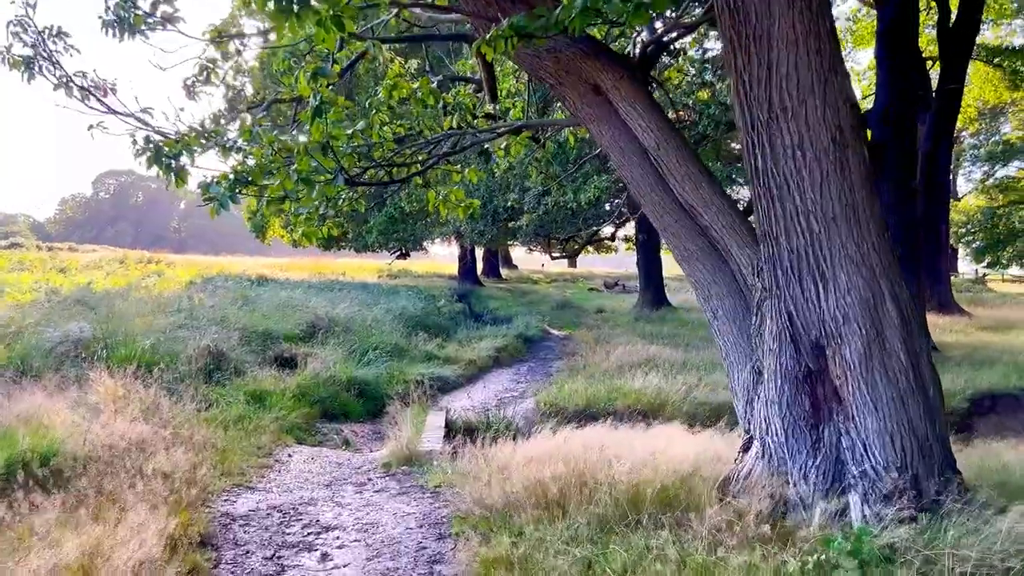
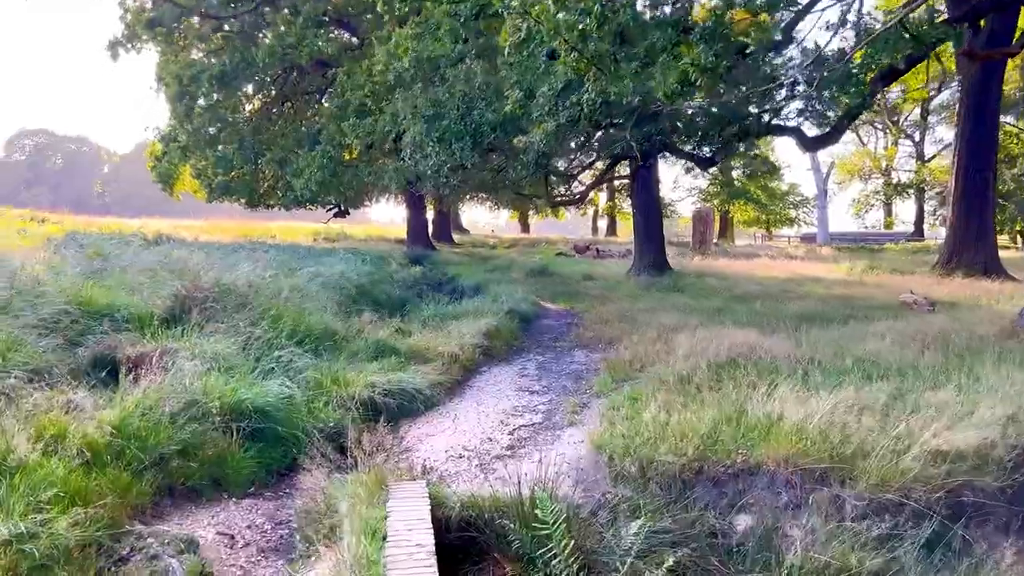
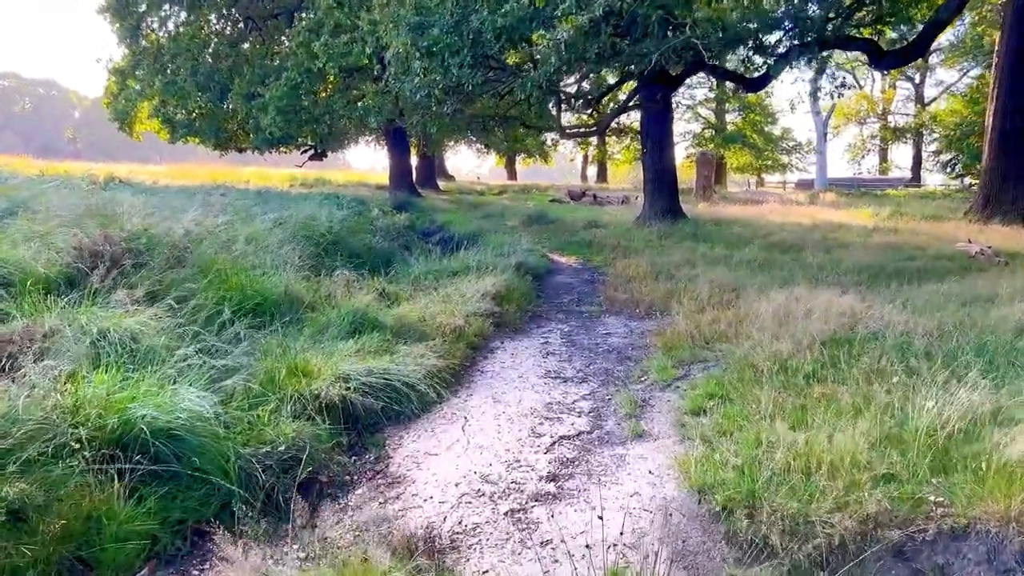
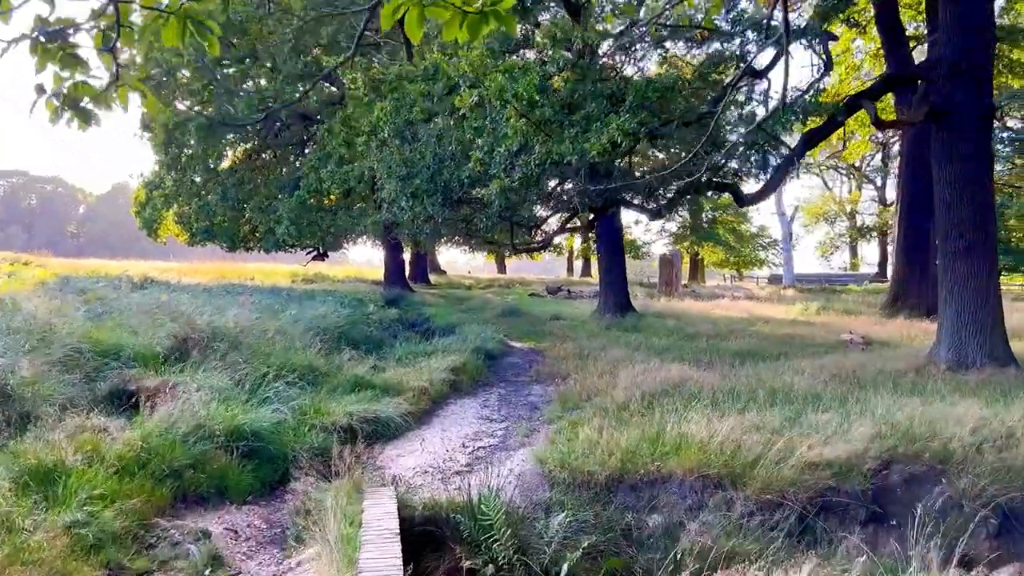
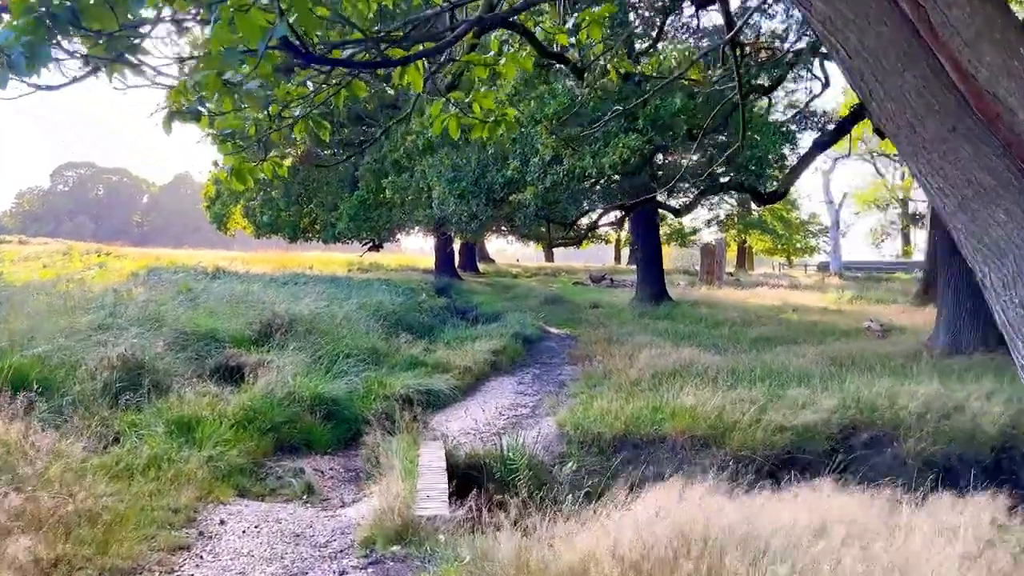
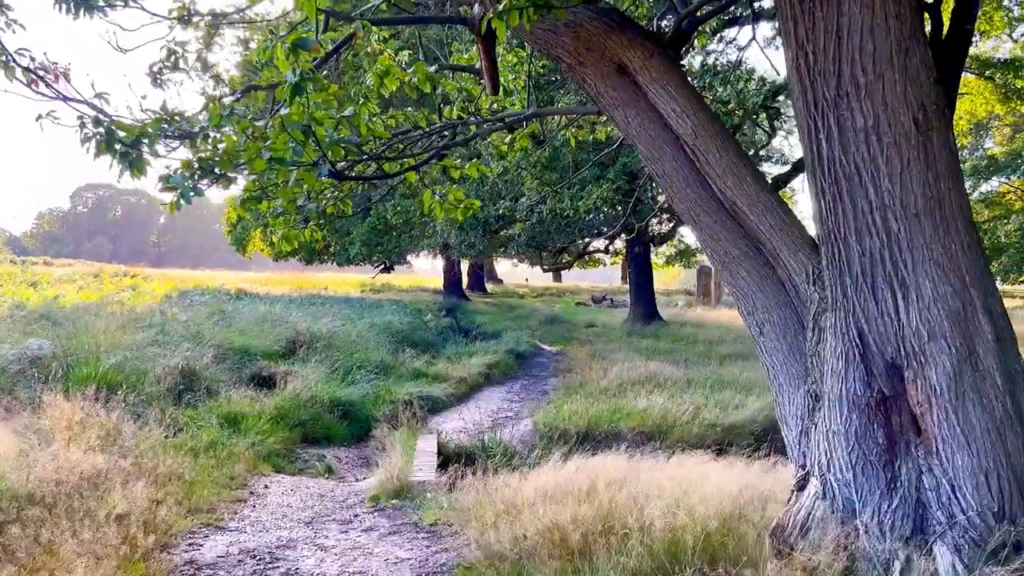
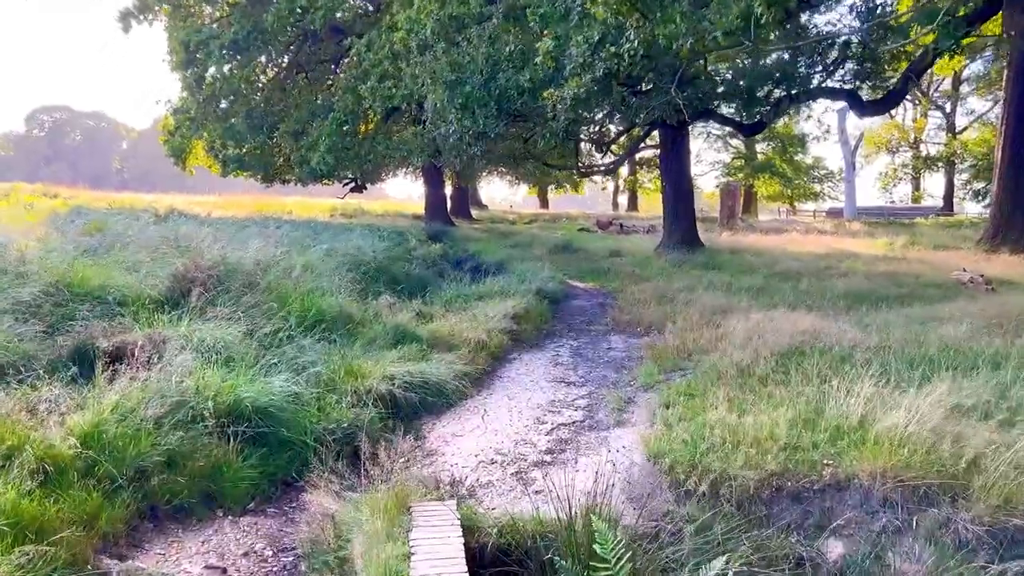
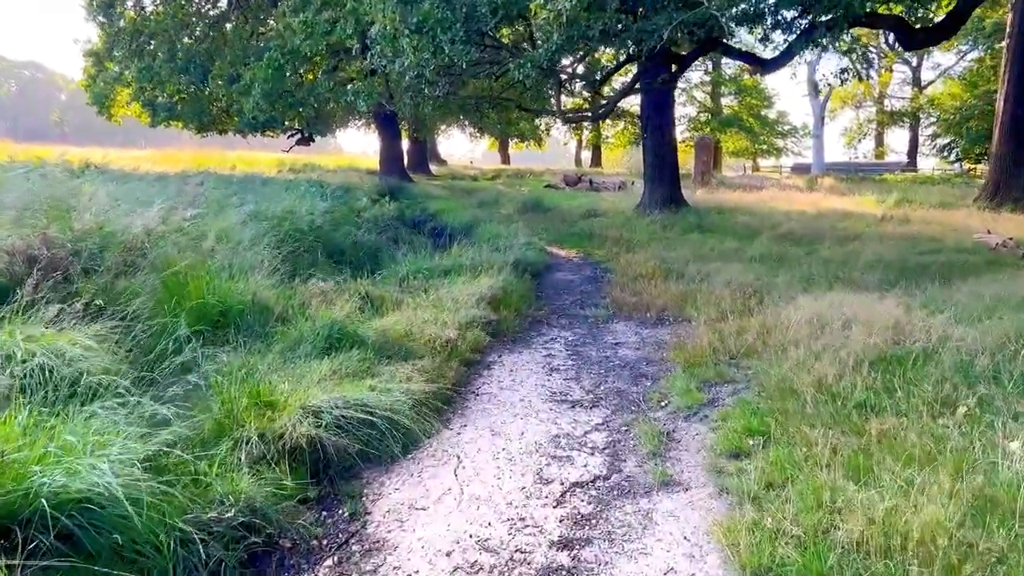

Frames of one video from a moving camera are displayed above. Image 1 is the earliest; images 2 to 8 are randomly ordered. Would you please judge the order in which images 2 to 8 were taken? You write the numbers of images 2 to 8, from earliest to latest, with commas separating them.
6, 5, 4, 2, 7, 3, 8
